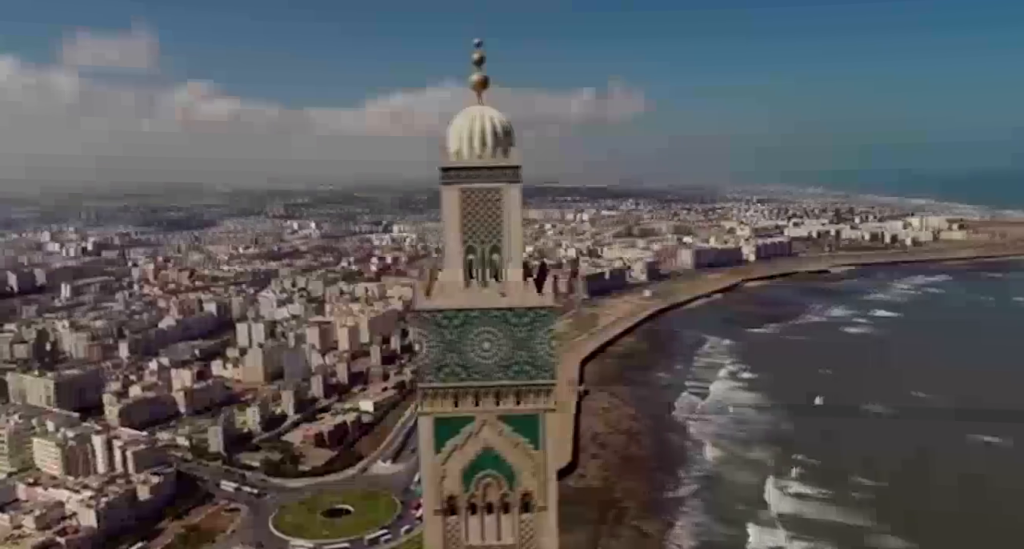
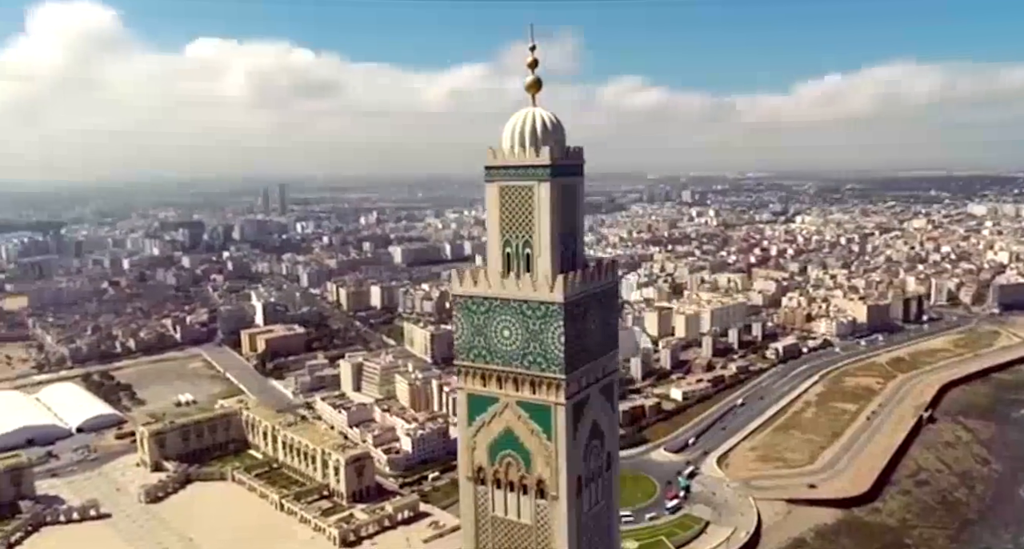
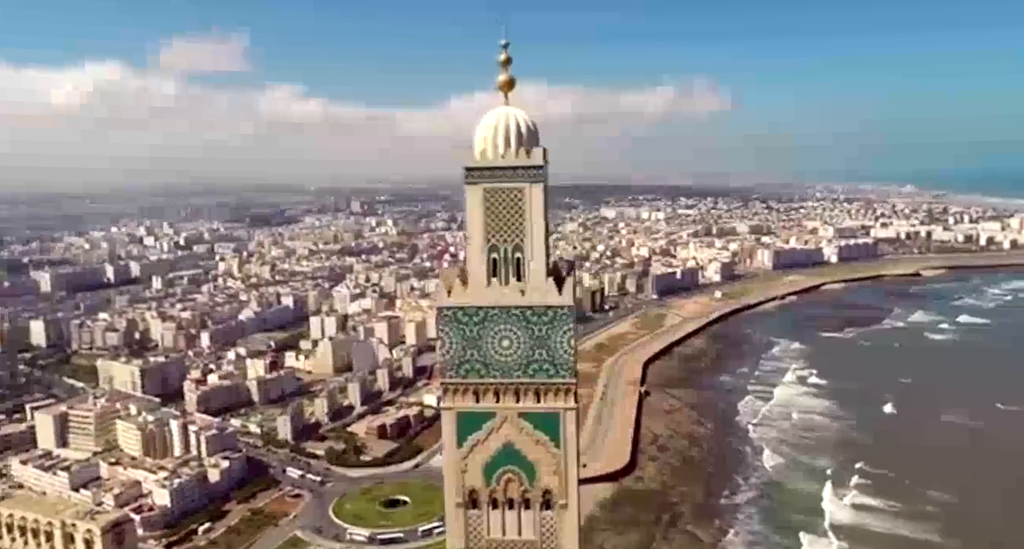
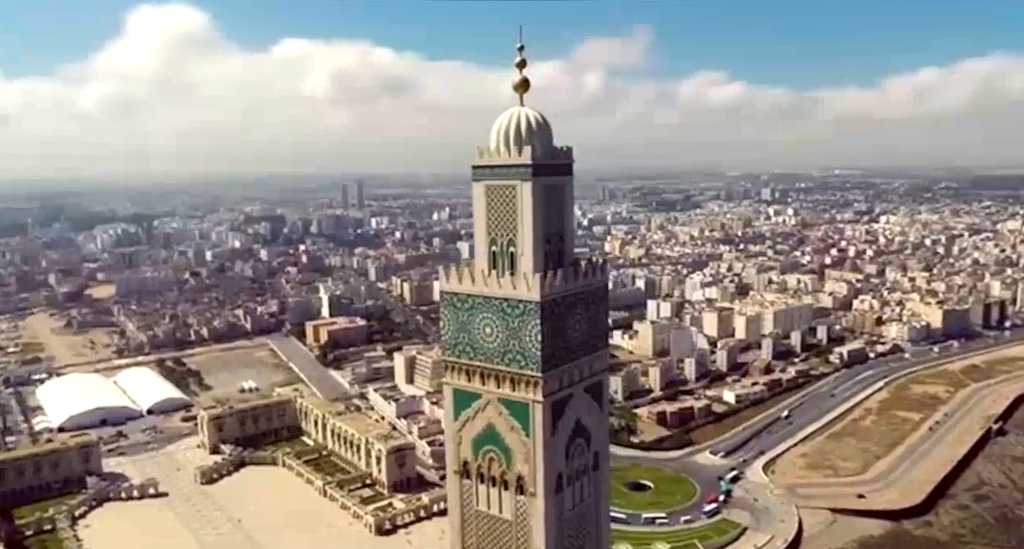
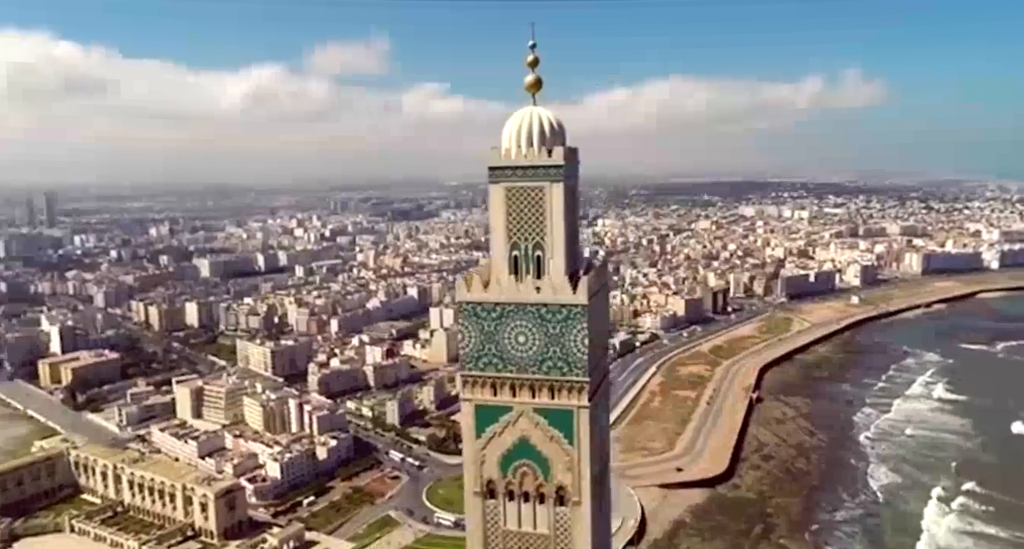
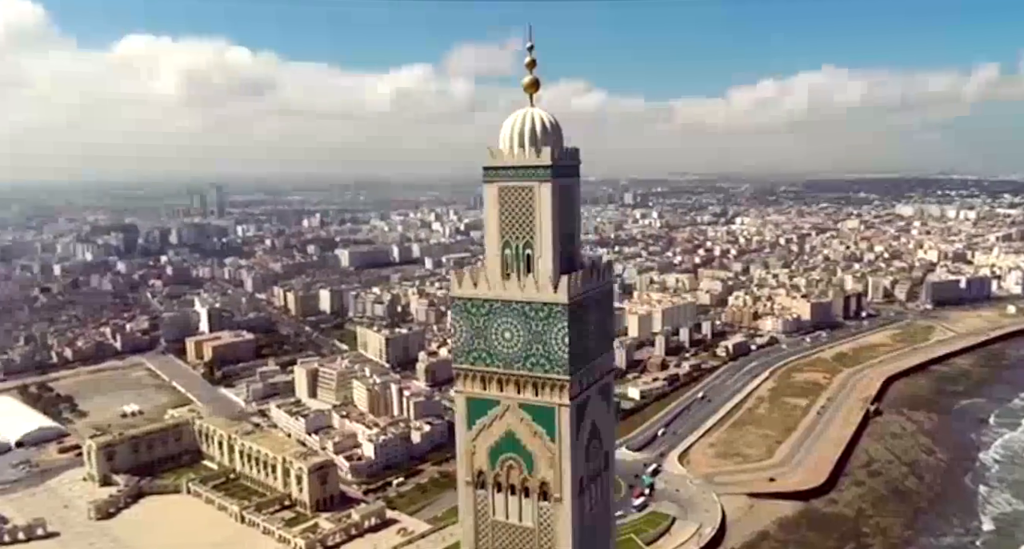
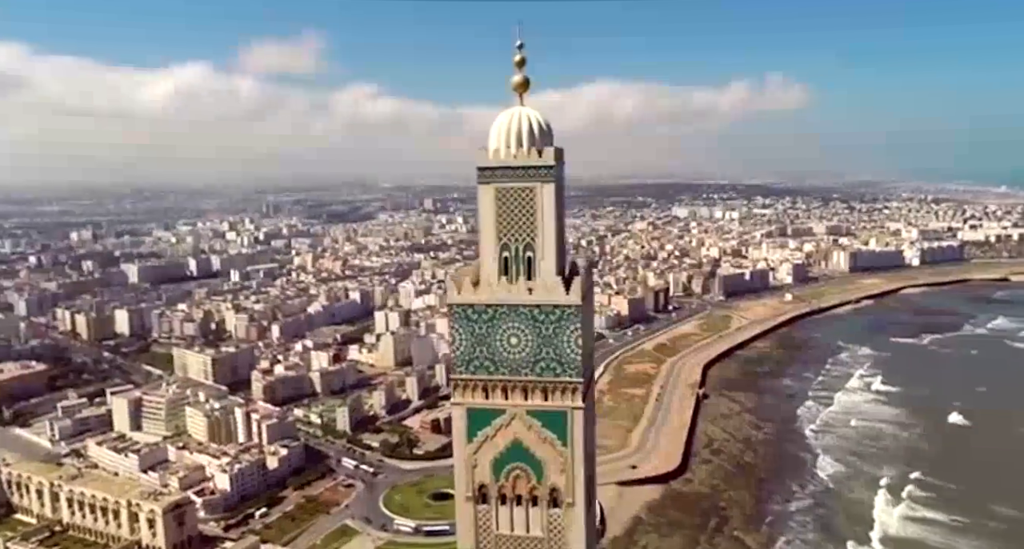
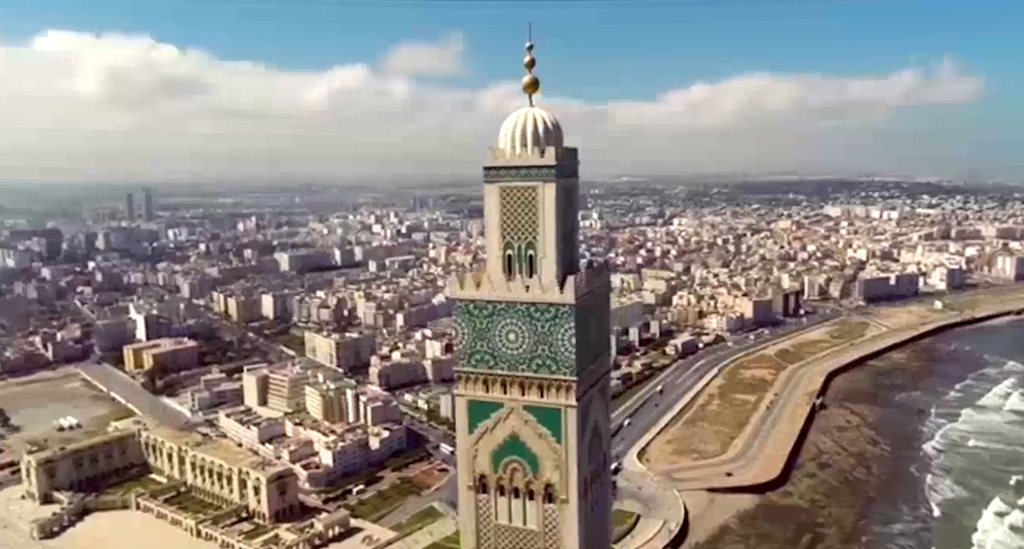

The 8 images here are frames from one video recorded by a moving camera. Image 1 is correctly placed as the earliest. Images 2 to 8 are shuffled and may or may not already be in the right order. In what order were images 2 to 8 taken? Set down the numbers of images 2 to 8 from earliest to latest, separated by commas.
3, 7, 5, 8, 6, 2, 4
